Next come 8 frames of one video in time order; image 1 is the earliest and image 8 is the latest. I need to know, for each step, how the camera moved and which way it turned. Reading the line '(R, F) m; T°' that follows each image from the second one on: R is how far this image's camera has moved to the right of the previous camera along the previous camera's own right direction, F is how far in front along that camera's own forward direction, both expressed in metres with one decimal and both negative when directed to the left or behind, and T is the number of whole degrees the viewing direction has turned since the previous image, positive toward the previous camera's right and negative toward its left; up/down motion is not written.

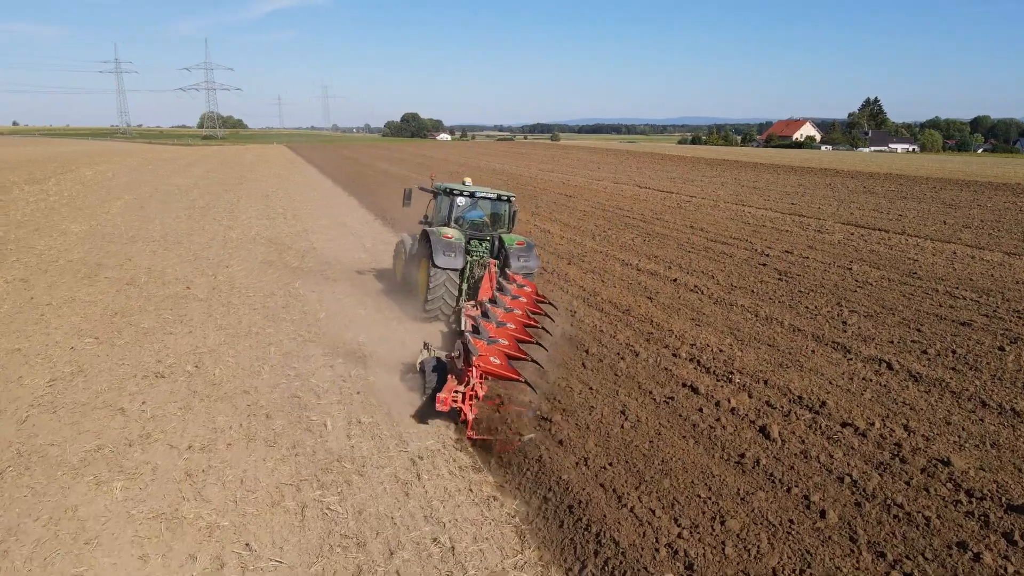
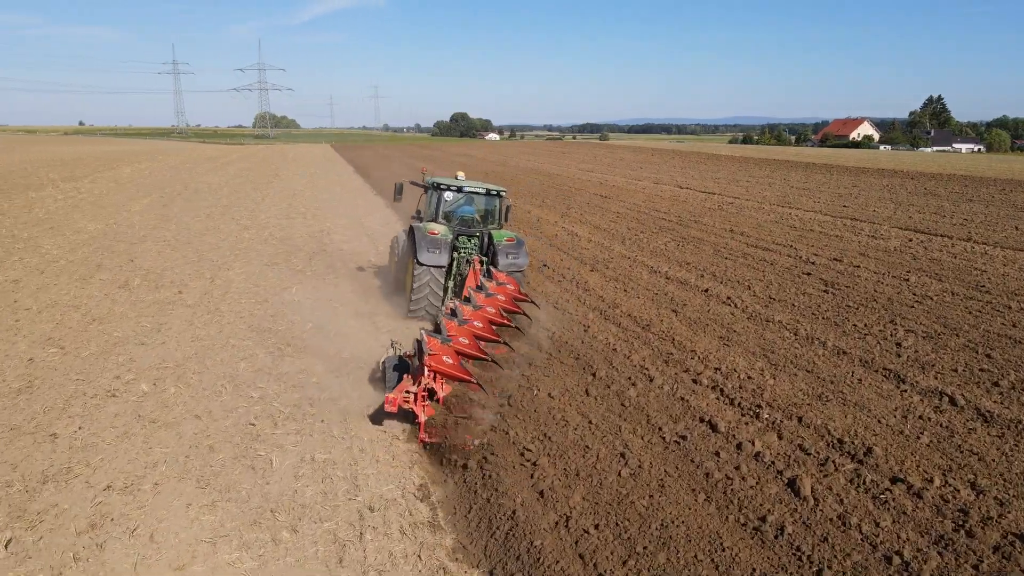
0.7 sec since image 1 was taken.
(+0.5, +1.0) m; -4°
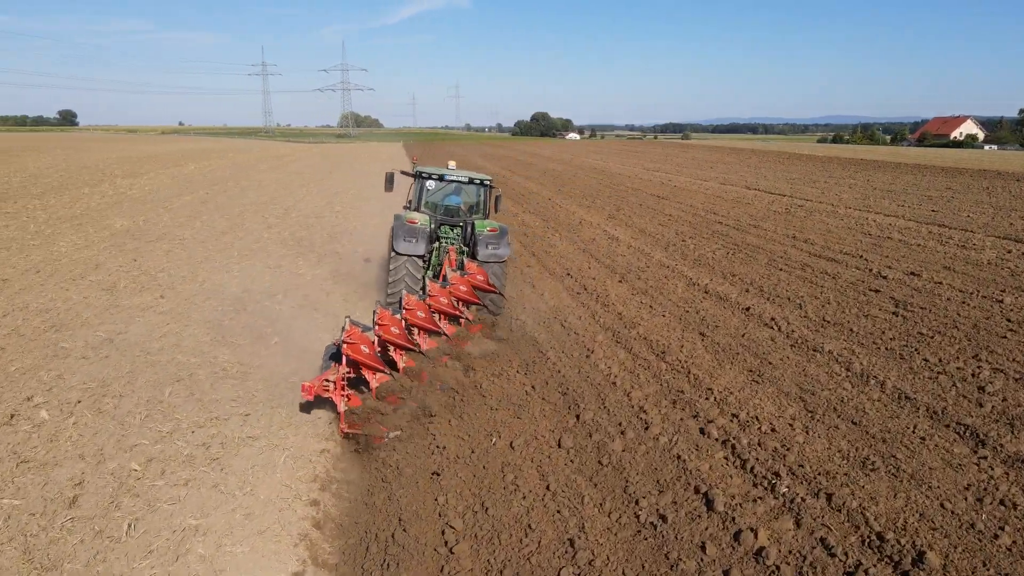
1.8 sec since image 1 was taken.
(+0.9, +1.3) m; -6°
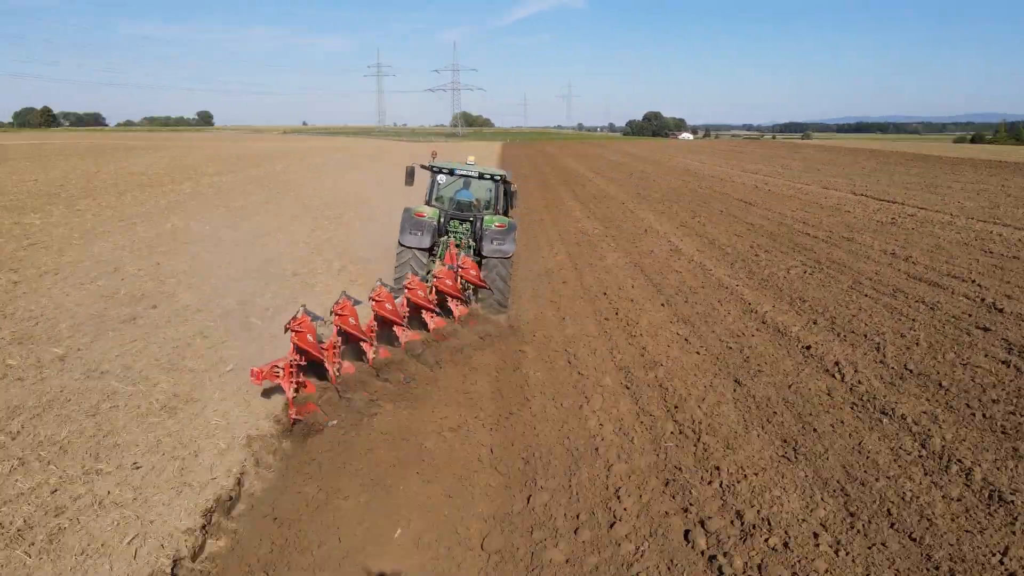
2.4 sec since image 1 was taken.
(+1.0, +1.4) m; -8°
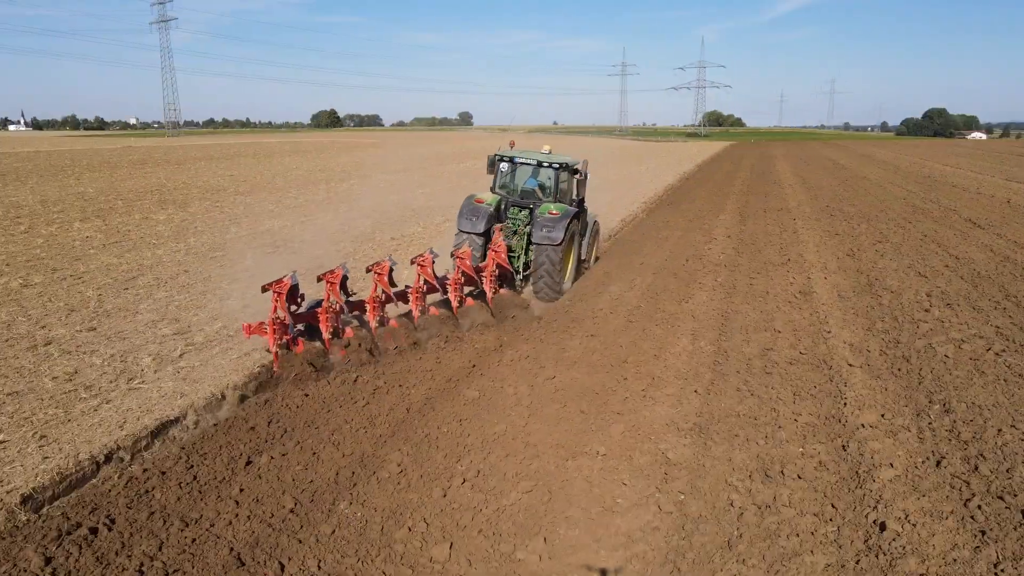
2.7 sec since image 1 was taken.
(+2.0, +0.6) m; -18°
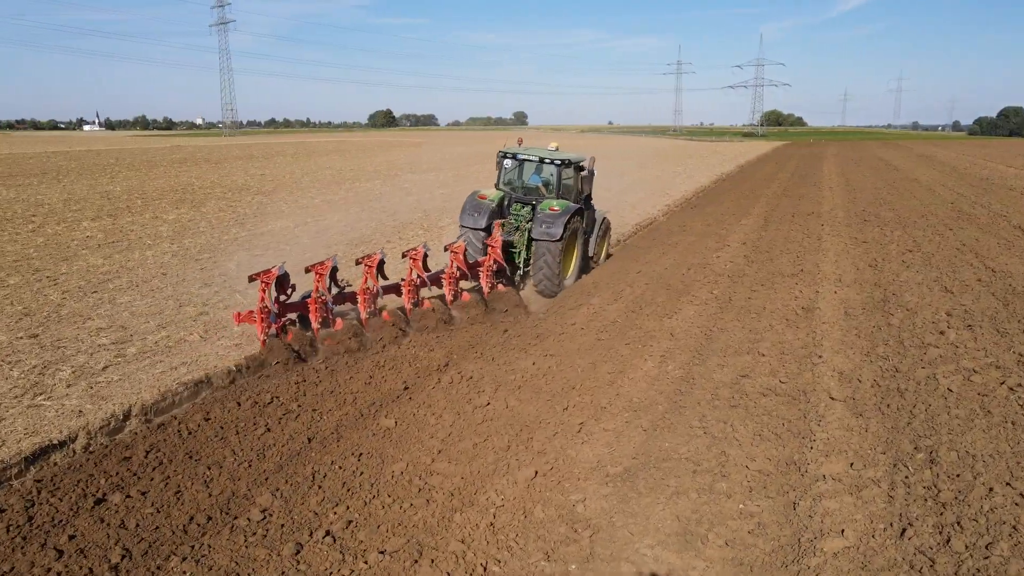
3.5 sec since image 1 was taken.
(+0.8, +0.6) m; -4°
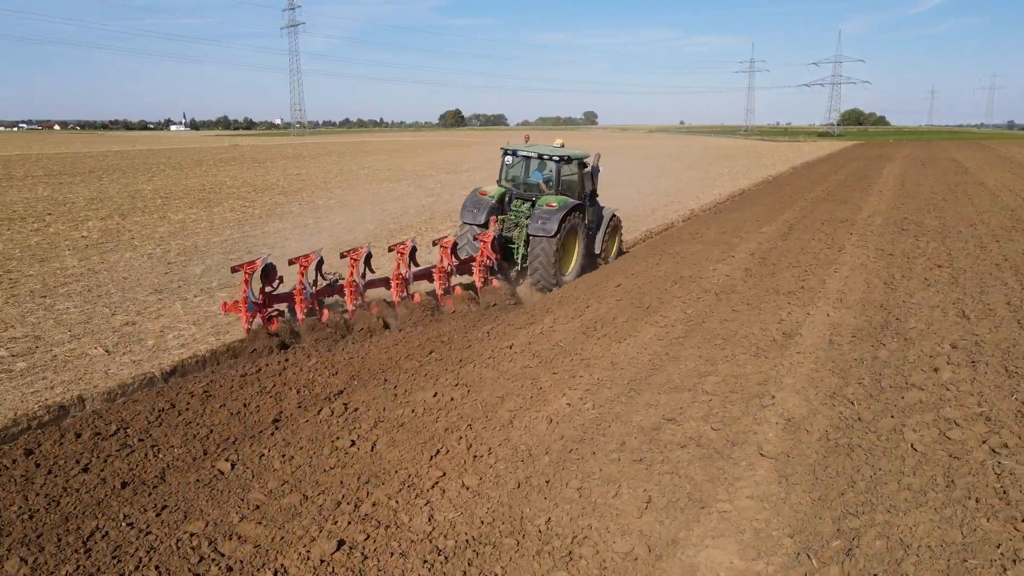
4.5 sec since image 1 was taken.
(+1.1, +0.7) m; -5°
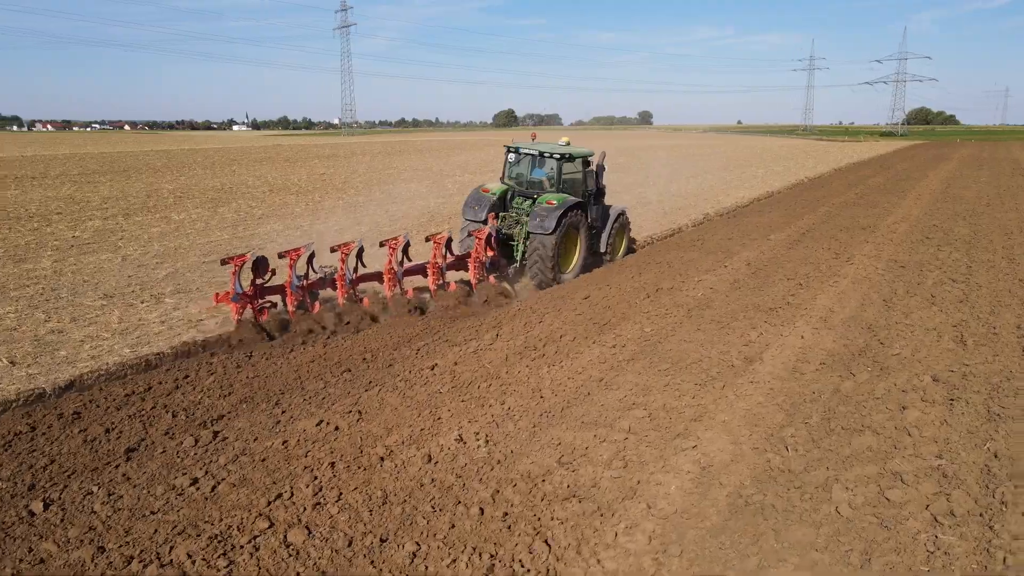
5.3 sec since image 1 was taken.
(+0.9, +0.6) m; -4°
